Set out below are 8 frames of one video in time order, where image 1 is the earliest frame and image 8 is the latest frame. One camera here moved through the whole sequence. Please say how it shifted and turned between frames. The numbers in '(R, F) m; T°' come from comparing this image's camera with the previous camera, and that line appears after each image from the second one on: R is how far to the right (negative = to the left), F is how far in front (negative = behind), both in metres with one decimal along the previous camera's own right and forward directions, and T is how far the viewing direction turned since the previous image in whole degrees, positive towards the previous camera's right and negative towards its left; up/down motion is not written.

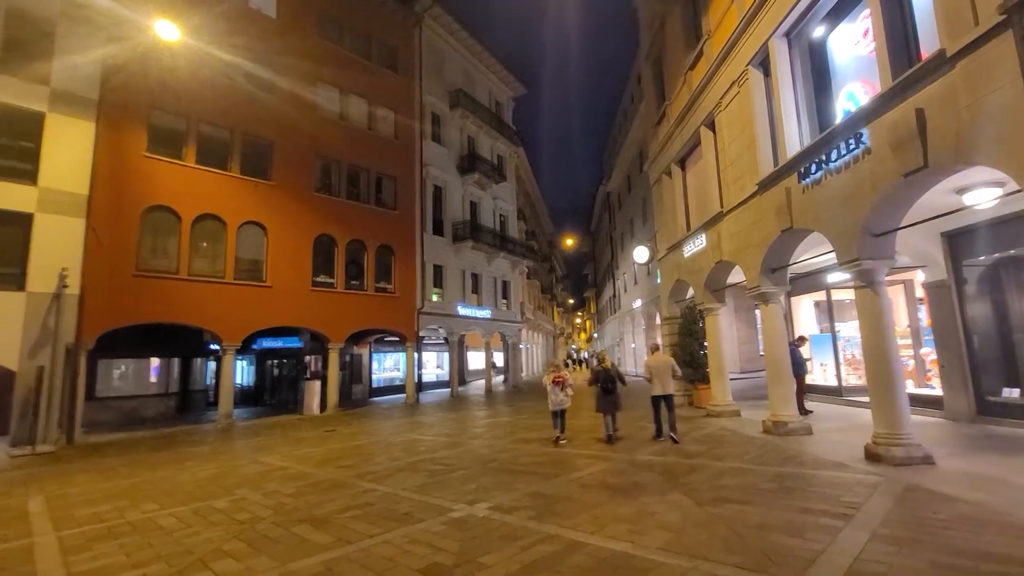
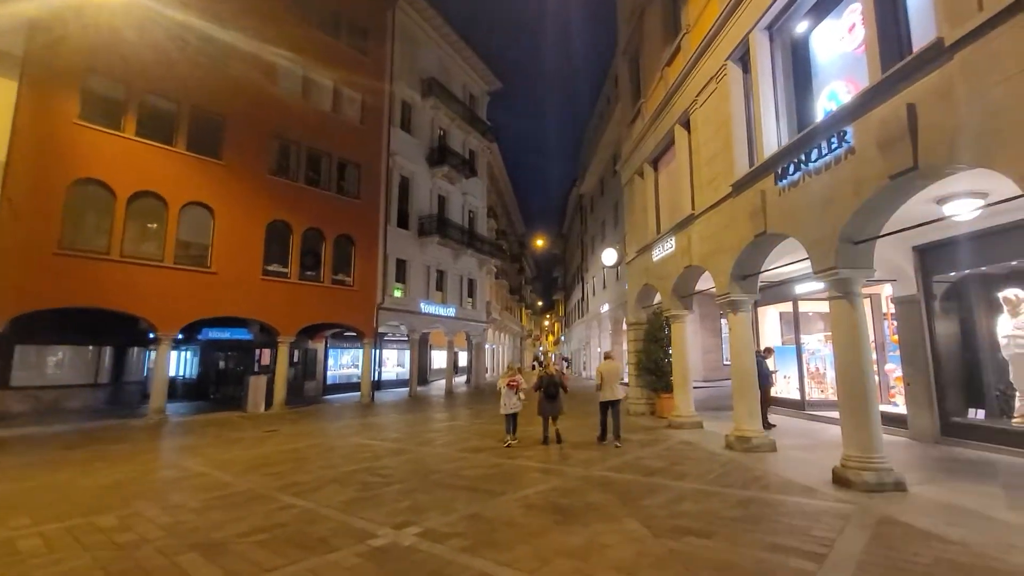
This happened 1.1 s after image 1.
(+0.3, +0.7) m; +3°
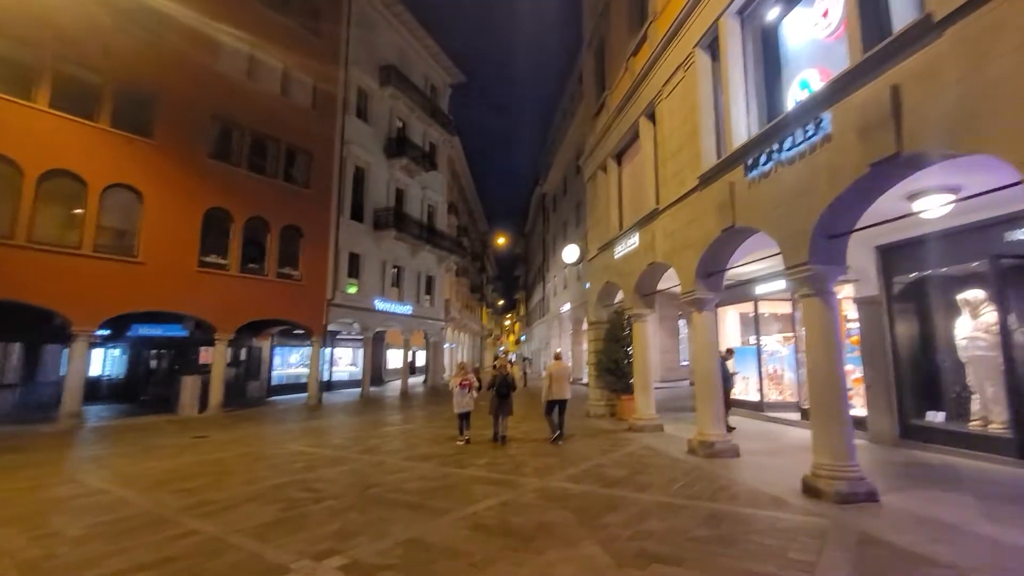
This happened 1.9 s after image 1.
(+0.1, +0.7) m; +4°
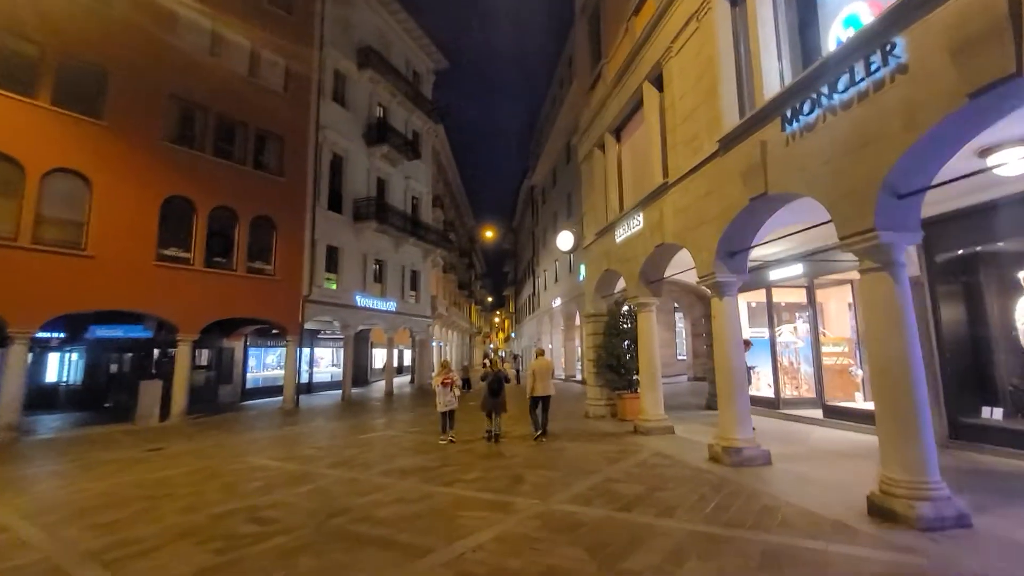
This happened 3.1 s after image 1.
(0.0, +1.3) m; +1°
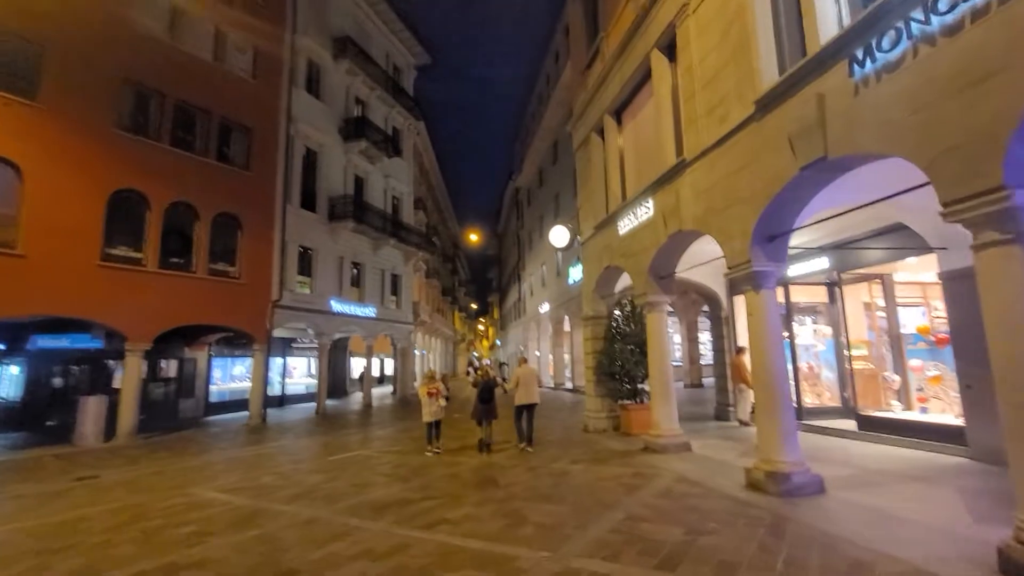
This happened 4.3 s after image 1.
(-0.2, +1.4) m; +2°
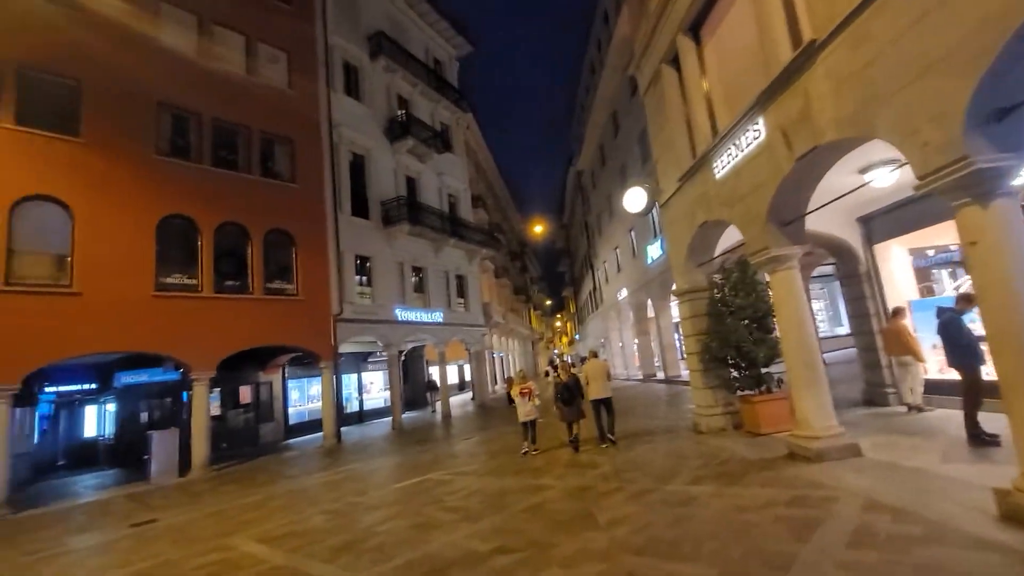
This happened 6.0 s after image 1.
(0.0, +1.9) m; -8°
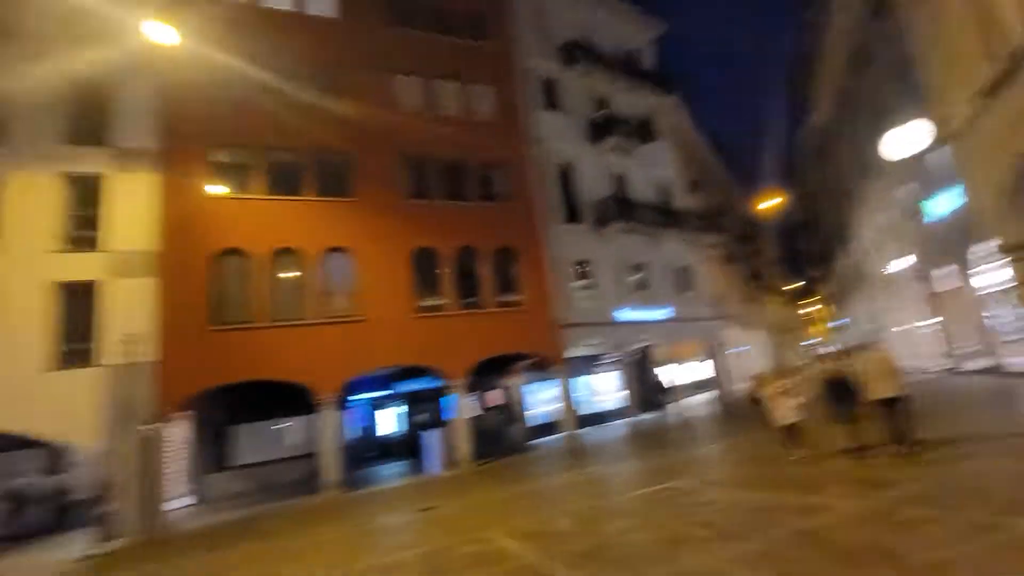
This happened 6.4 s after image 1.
(0.0, +0.3) m; -25°
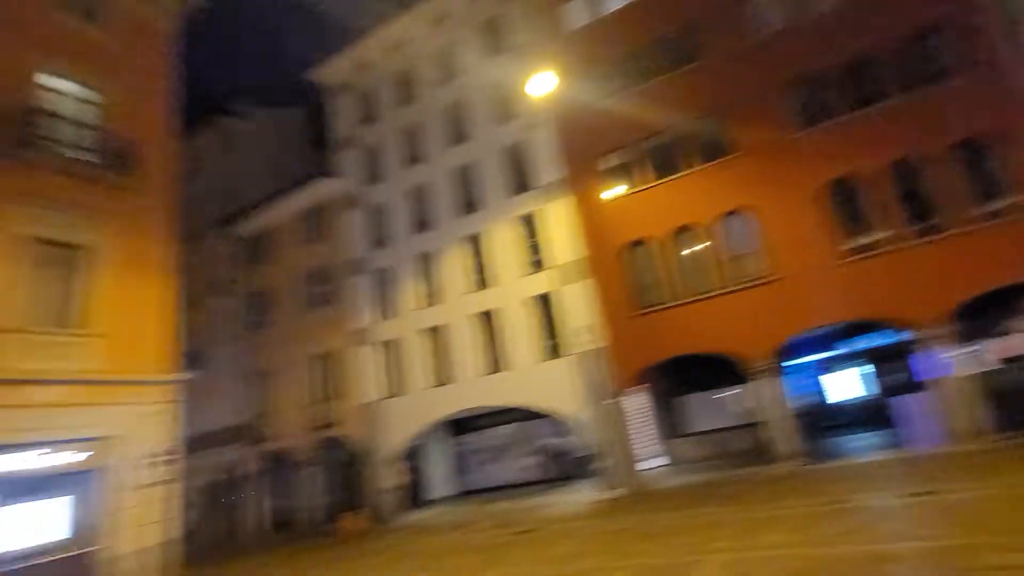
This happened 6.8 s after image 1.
(+0.2, +0.3) m; -46°
